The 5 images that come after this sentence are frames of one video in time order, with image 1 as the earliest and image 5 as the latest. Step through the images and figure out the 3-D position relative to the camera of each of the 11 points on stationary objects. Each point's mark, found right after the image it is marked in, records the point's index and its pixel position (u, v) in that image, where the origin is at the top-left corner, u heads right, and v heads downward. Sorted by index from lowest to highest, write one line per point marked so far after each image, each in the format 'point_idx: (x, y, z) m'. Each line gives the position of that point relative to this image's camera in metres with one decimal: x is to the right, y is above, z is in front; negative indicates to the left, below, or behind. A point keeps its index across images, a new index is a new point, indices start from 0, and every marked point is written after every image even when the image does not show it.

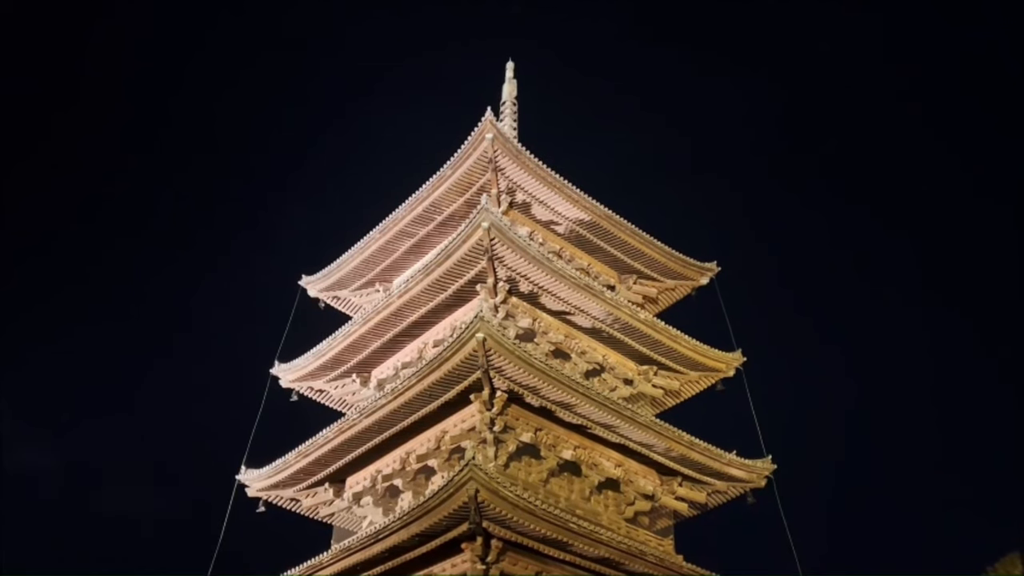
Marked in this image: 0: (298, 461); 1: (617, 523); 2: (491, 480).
0: (-4.5, -3.7, +17.1) m
1: (+2.1, -4.7, +16.0) m
2: (-0.3, -3.0, +12.7) m
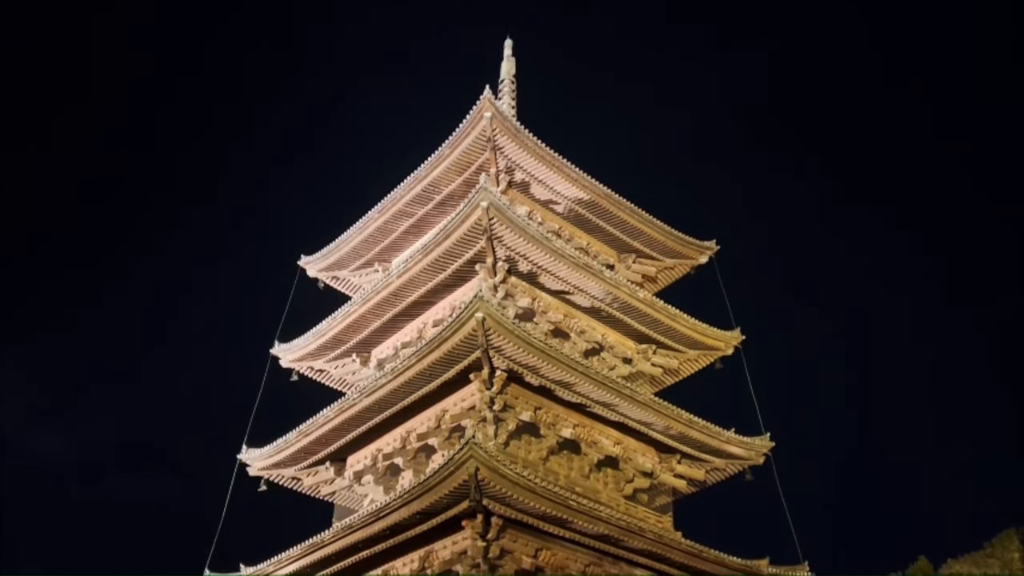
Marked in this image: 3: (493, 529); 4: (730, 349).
0: (-4.5, -3.3, +17.2) m
1: (+2.1, -4.2, +16.1) m
2: (-0.3, -2.7, +12.8) m
3: (-0.3, -4.0, +13.4) m
4: (+5.1, -1.4, +18.9) m
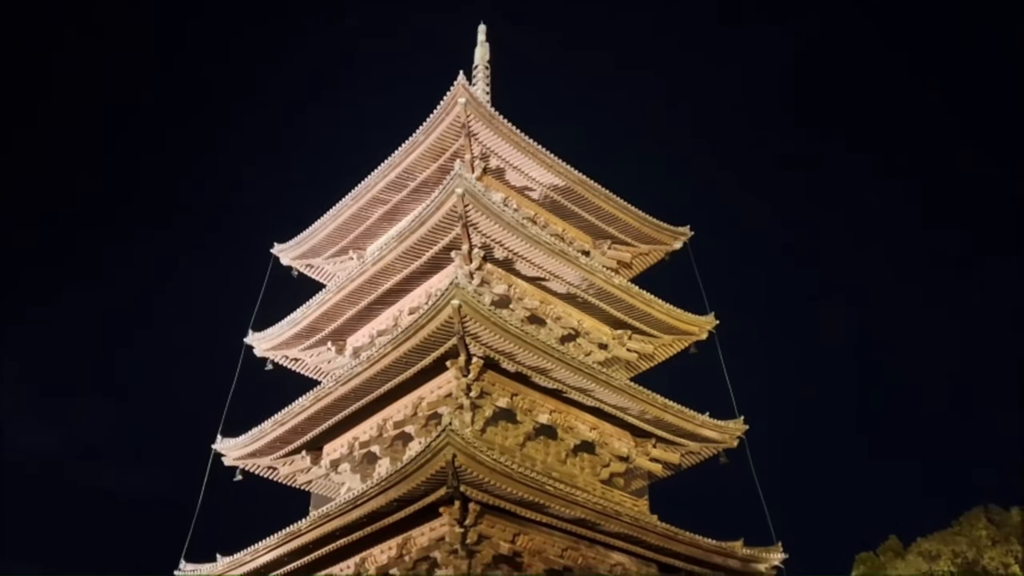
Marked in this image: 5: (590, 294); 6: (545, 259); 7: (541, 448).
0: (-5.0, -3.0, +17.1) m
1: (+1.6, -4.0, +16.3) m
2: (-0.7, -2.5, +12.8) m
3: (-0.7, -3.8, +13.5) m
4: (+4.5, -1.1, +19.0) m
5: (+1.7, -0.1, +17.8) m
6: (+0.7, +0.6, +16.9) m
7: (+0.6, -3.1, +15.8) m
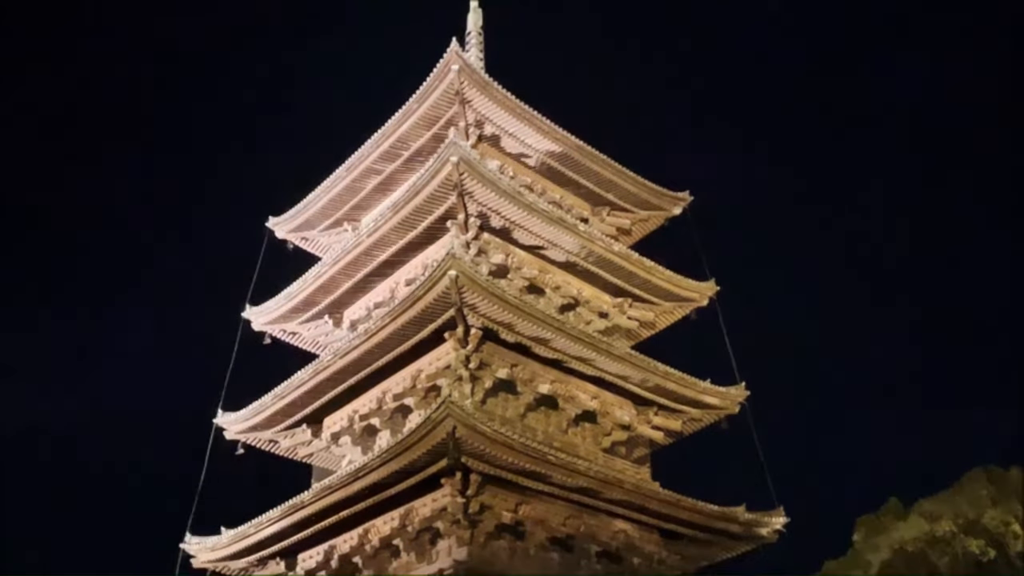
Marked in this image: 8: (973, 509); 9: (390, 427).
0: (-5.0, -2.5, +17.0) m
1: (+1.7, -3.3, +16.2) m
2: (-0.7, -2.0, +12.7) m
3: (-0.7, -3.3, +13.4) m
4: (+4.5, -0.3, +18.9) m
5: (+1.7, +0.6, +17.6) m
6: (+0.6, +1.3, +16.7) m
7: (+0.6, -2.5, +15.7) m
8: (+10.7, -5.1, +18.6) m
9: (-2.4, -2.7, +15.7) m
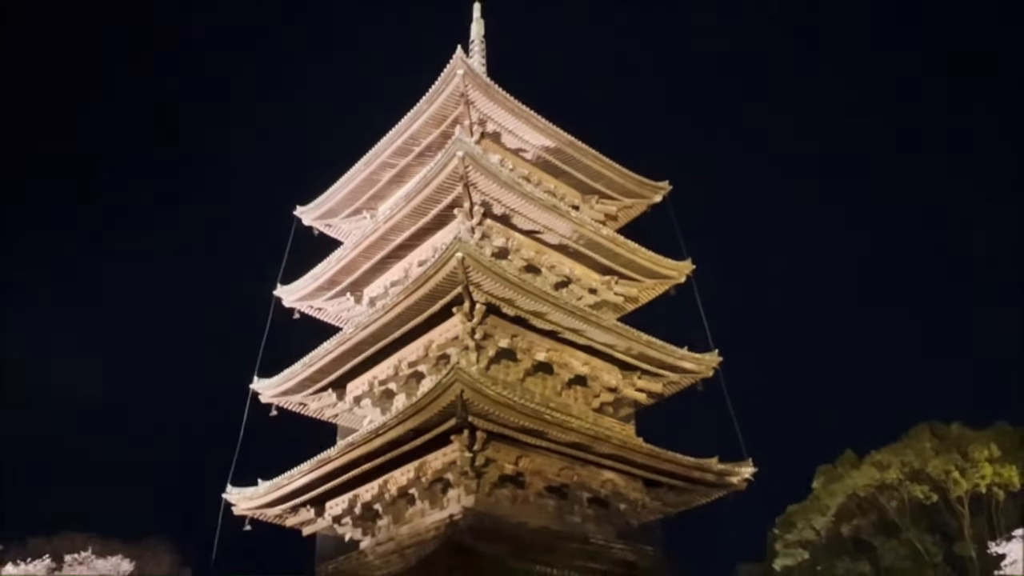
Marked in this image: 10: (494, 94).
0: (-5.0, -2.0, +19.3) m
1: (+1.7, -2.8, +18.5) m
2: (-0.7, -1.6, +15.0) m
3: (-0.7, -2.9, +15.7) m
4: (+4.5, +0.3, +21.1) m
5: (+1.7, +1.1, +19.9) m
6: (+0.6, +1.7, +18.9) m
7: (+0.6, -2.1, +18.0) m
8: (+10.7, -4.5, +21.0) m
9: (-2.4, -2.2, +18.0) m
10: (-0.4, +4.7, +19.5) m
